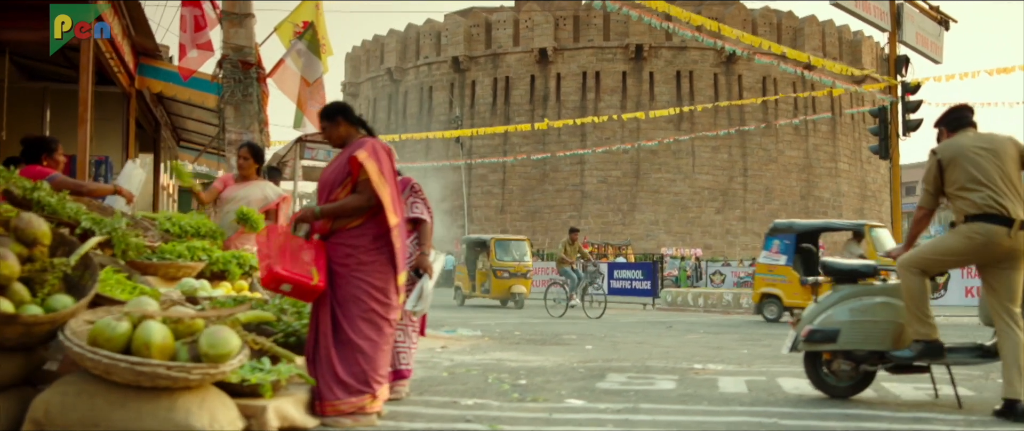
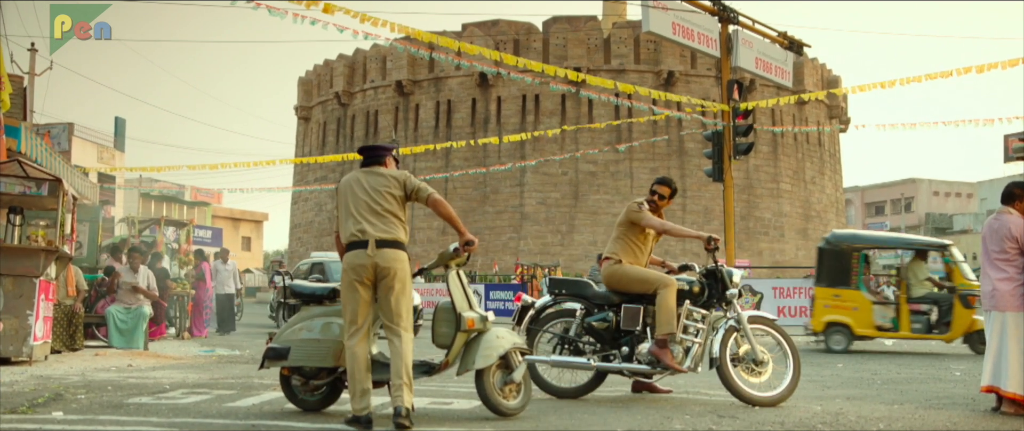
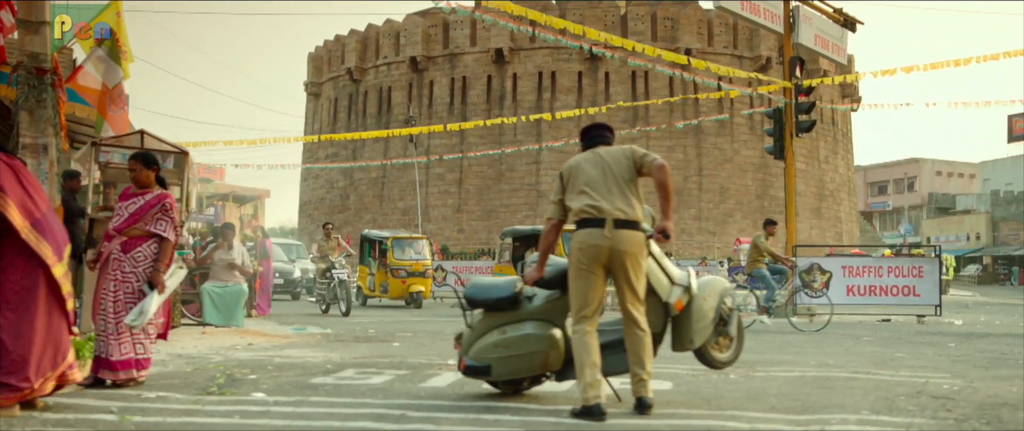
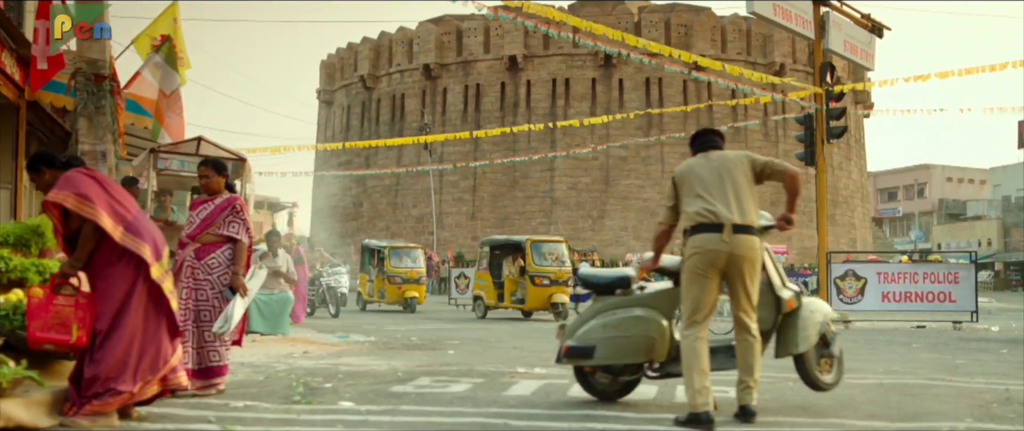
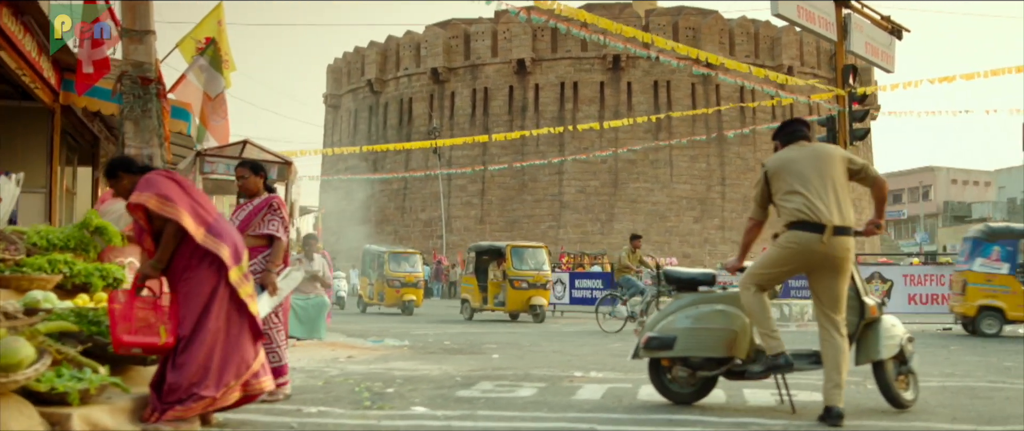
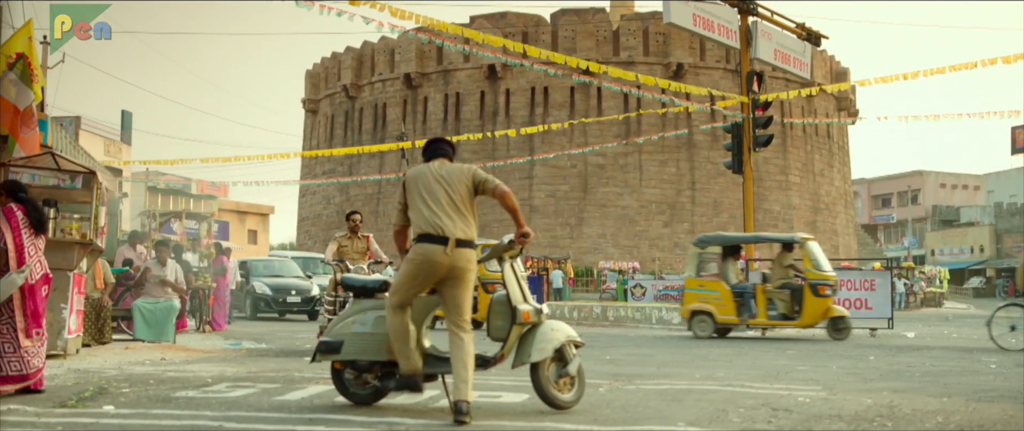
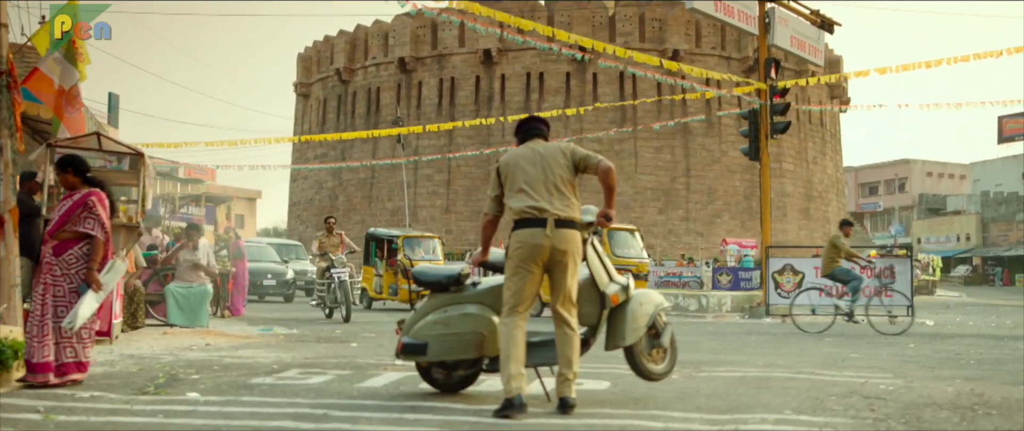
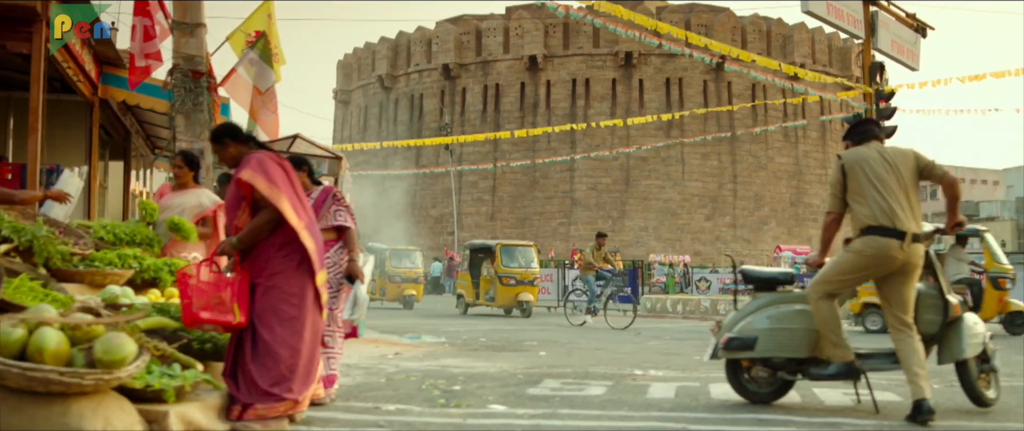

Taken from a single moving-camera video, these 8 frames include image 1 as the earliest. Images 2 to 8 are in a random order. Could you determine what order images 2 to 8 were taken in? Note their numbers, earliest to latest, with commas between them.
8, 5, 4, 3, 7, 6, 2
